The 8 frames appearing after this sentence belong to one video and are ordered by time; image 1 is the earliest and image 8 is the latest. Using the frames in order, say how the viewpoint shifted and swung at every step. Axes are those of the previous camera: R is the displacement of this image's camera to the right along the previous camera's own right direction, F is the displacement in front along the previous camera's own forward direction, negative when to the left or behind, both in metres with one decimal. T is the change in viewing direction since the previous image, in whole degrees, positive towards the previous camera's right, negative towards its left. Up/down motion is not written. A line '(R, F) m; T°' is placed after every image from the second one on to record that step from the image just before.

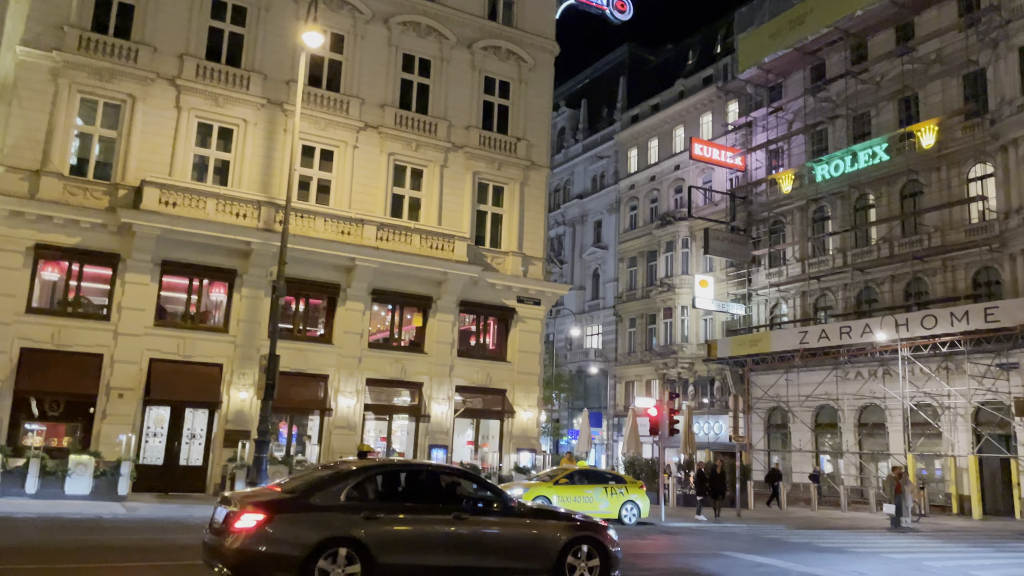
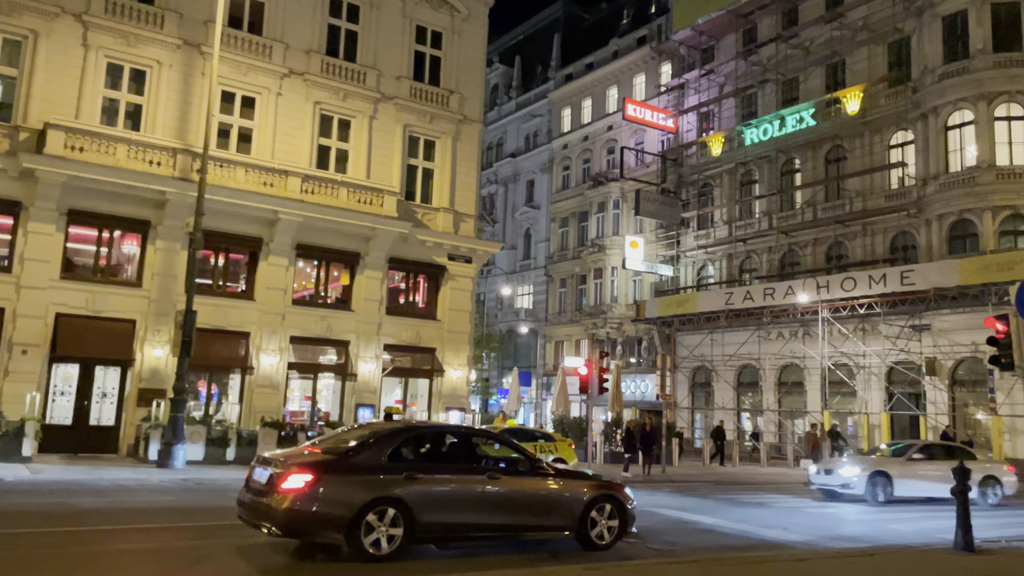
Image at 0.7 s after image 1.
(0.0, +0.4) m; +5°
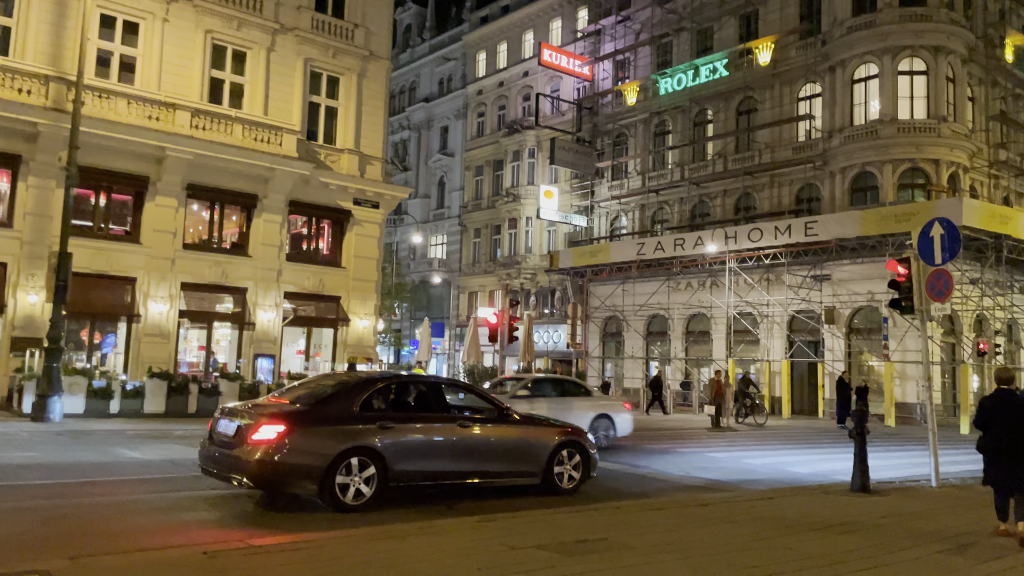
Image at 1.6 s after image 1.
(+0.3, +0.7) m; +6°
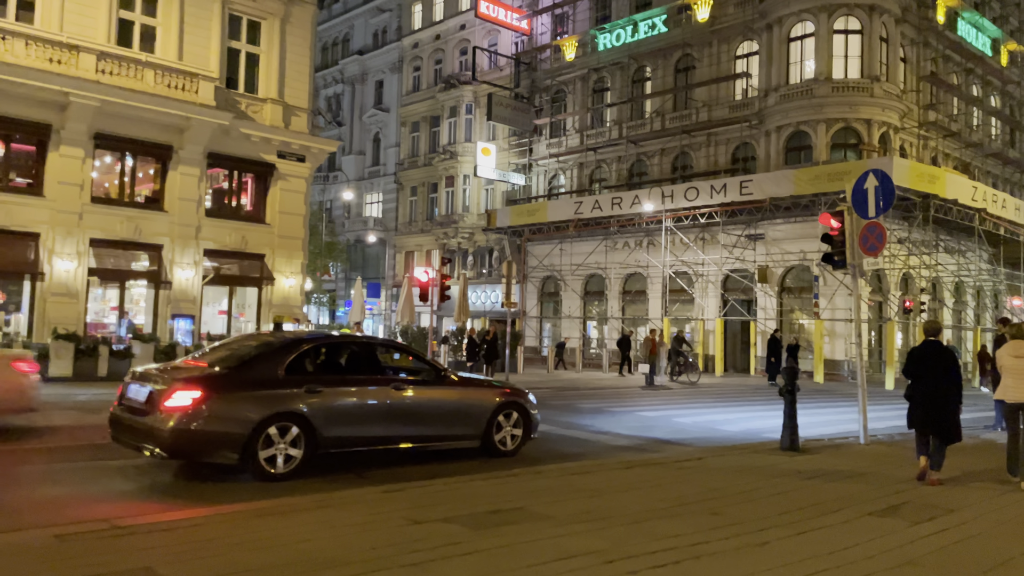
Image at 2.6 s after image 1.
(+0.3, +0.6) m; +4°
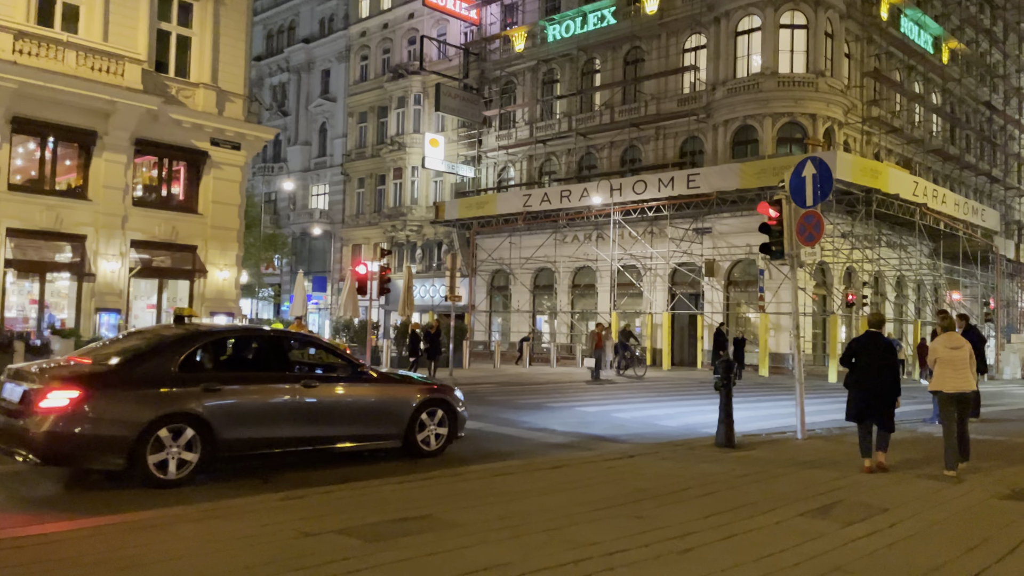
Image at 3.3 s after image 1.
(+0.4, +0.5) m; +3°
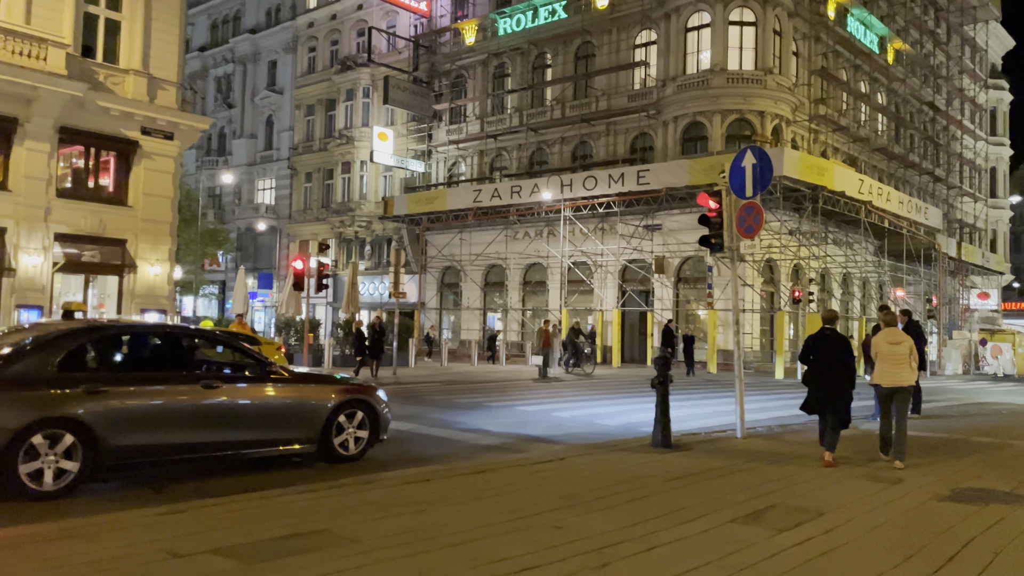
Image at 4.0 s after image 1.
(+0.3, +0.5) m; +3°
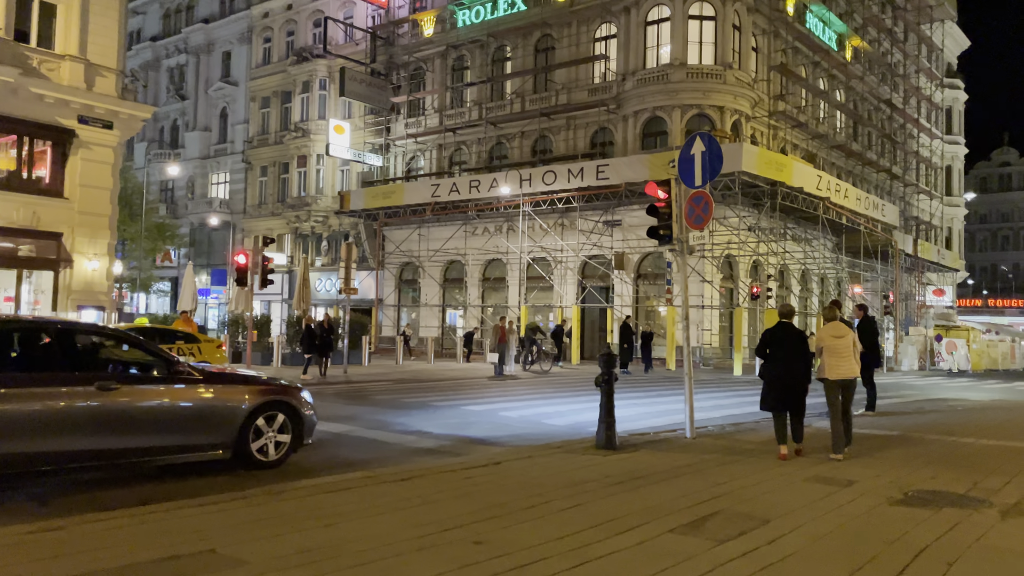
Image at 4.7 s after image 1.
(+0.3, +0.5) m; +2°
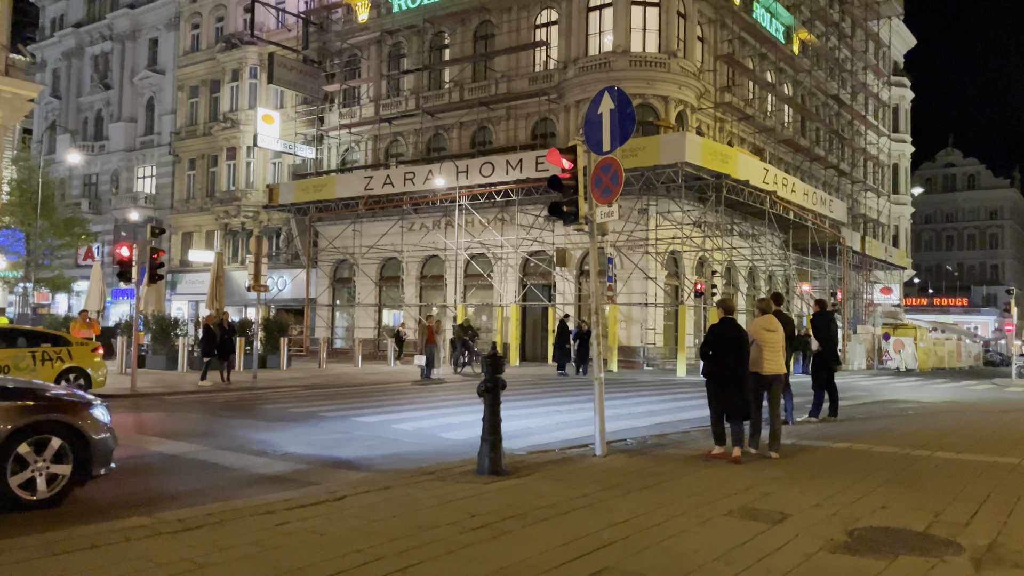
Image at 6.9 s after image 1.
(+0.8, +1.6) m; +3°
